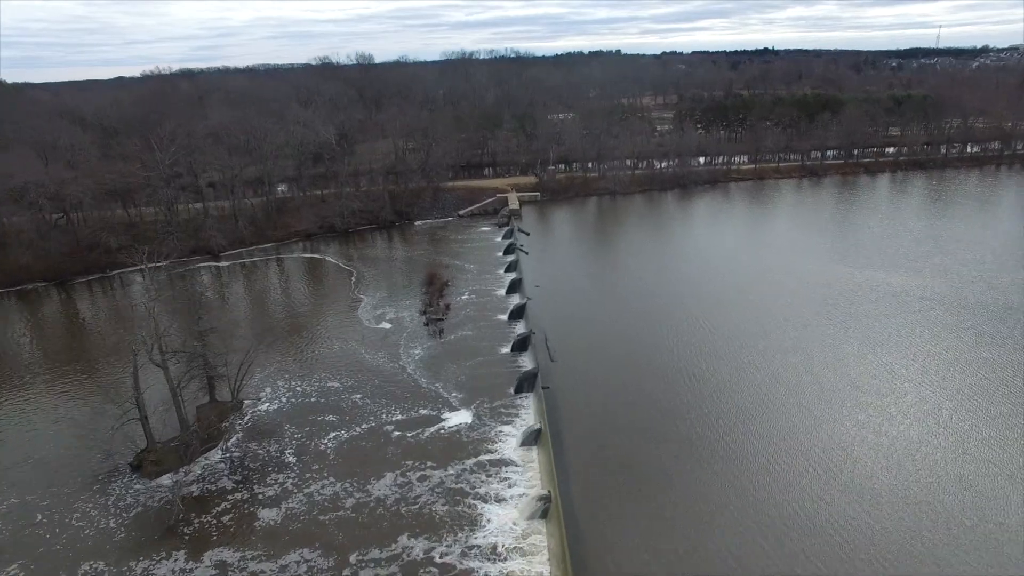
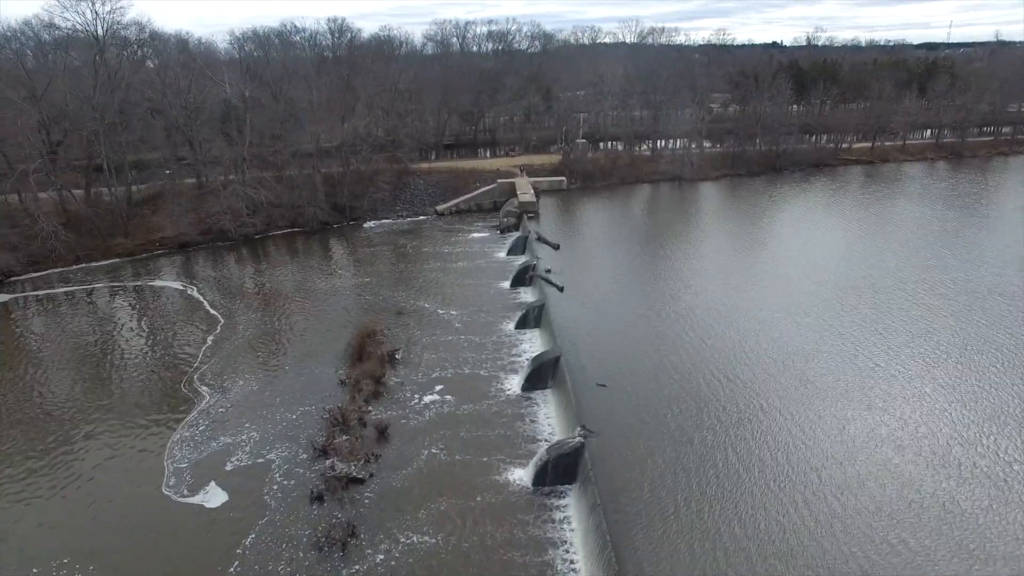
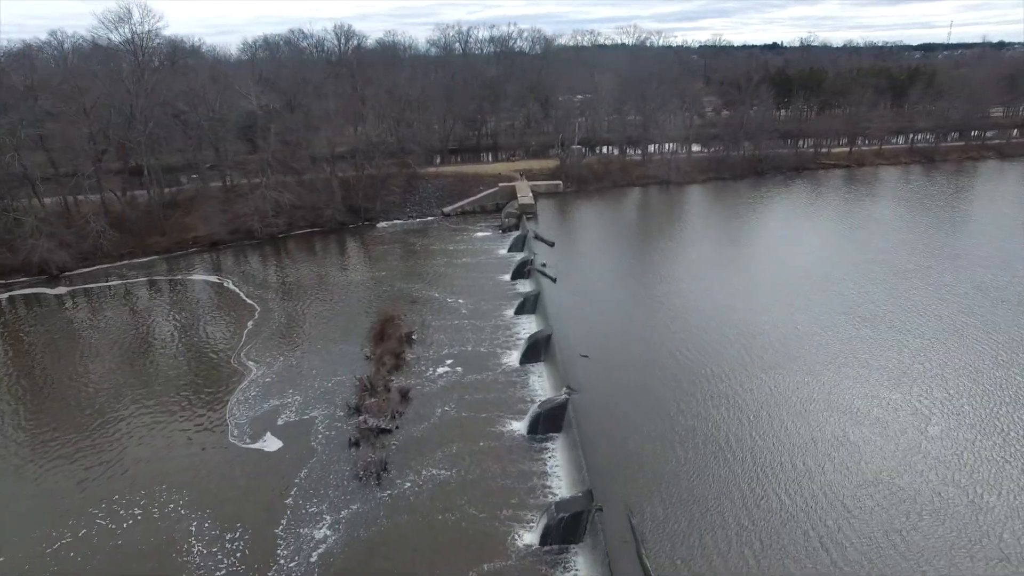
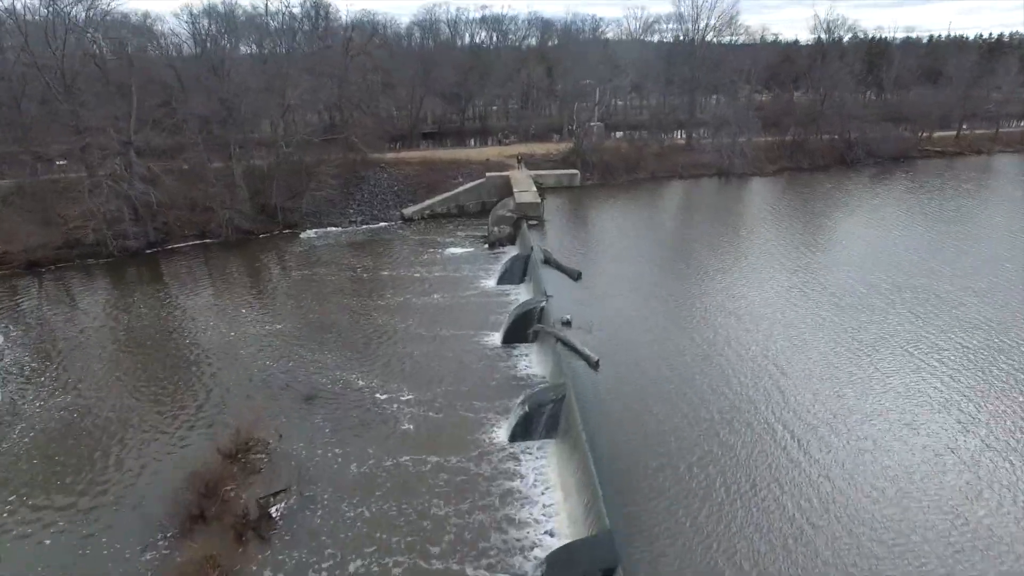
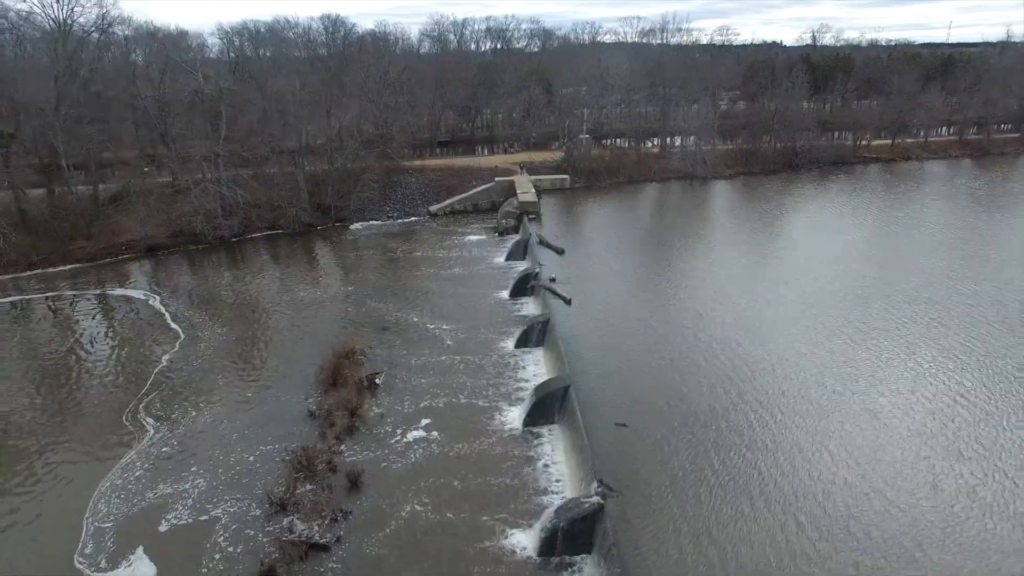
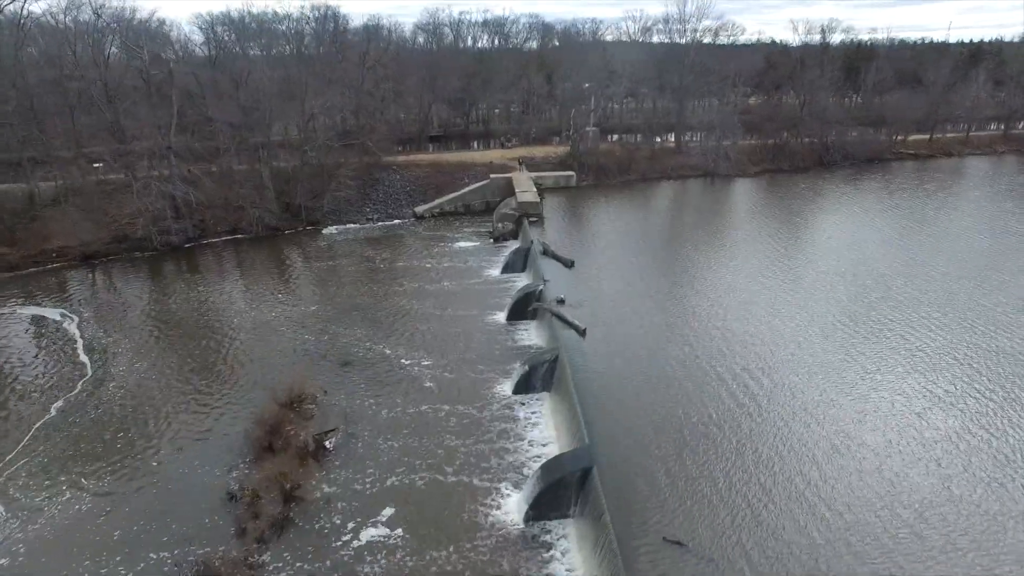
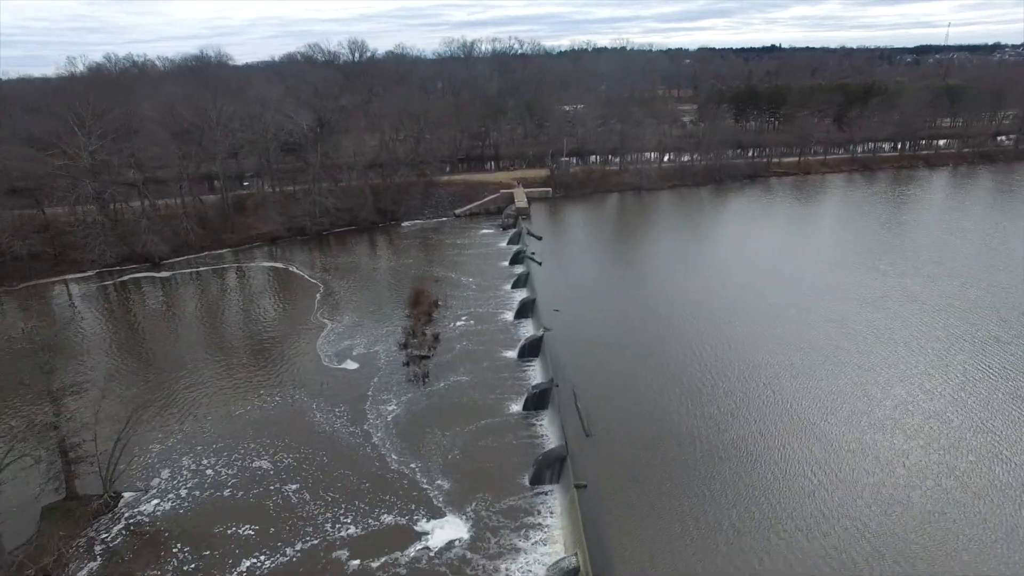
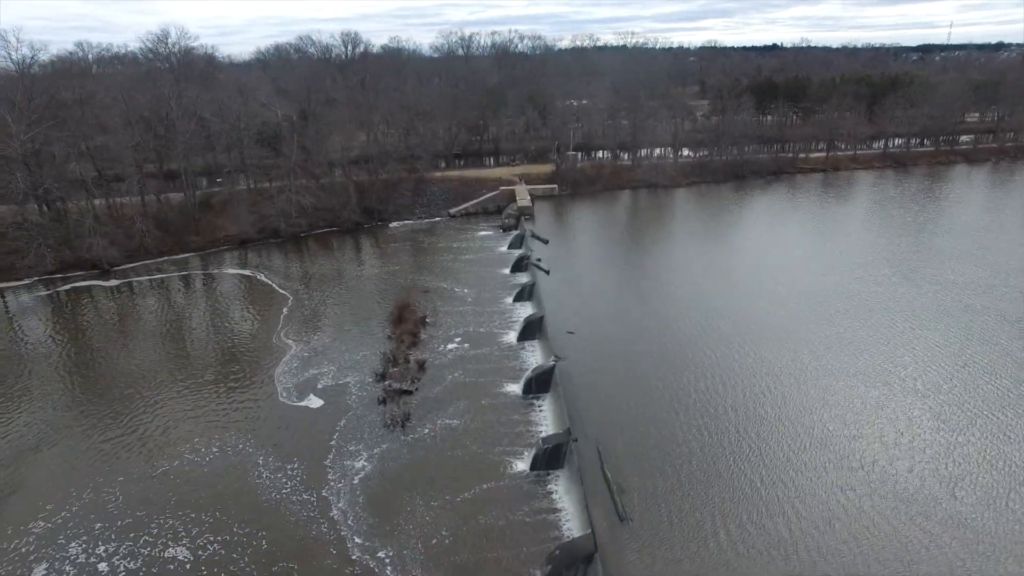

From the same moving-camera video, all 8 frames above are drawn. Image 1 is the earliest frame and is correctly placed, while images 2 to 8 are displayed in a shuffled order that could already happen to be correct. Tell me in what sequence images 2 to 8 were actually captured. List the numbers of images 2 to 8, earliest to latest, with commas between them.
7, 8, 3, 2, 5, 6, 4
